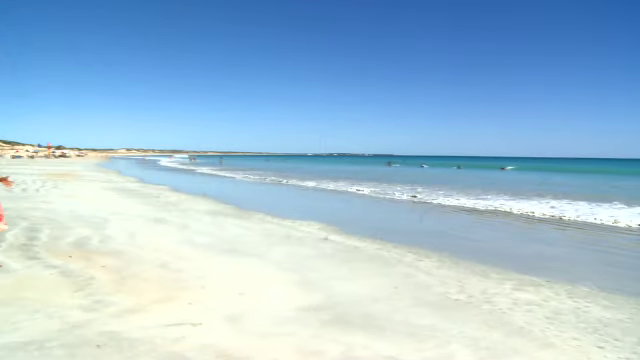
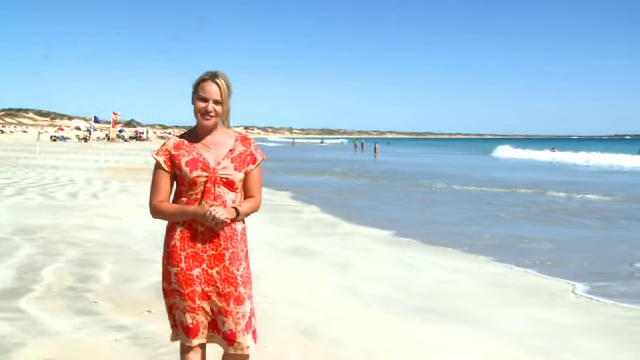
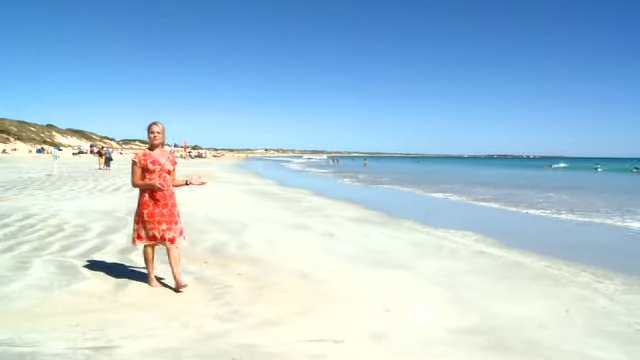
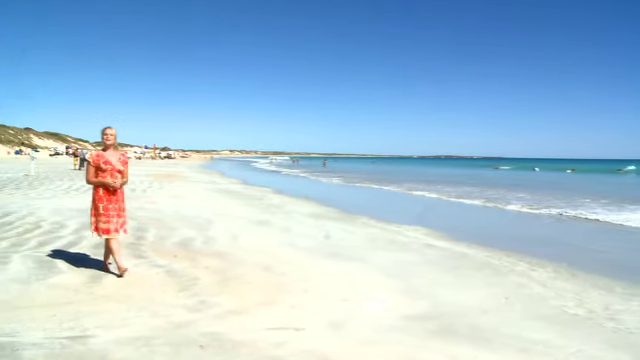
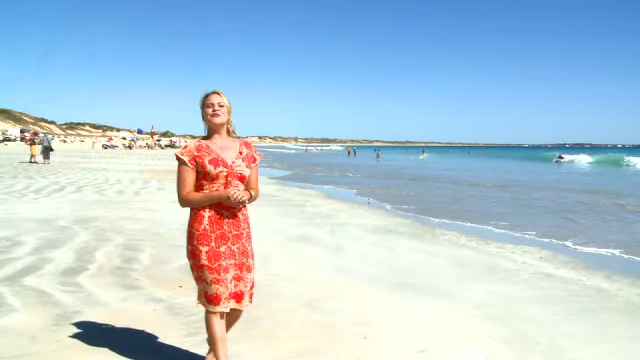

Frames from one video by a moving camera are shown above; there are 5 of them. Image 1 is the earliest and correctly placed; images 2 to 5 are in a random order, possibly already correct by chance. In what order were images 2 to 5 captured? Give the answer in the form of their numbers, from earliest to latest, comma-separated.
4, 3, 5, 2
